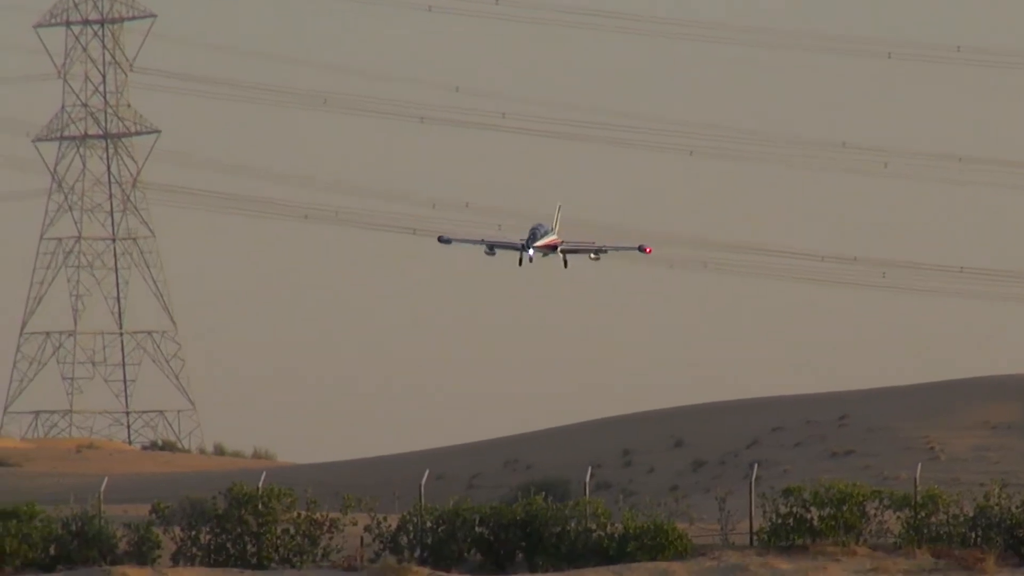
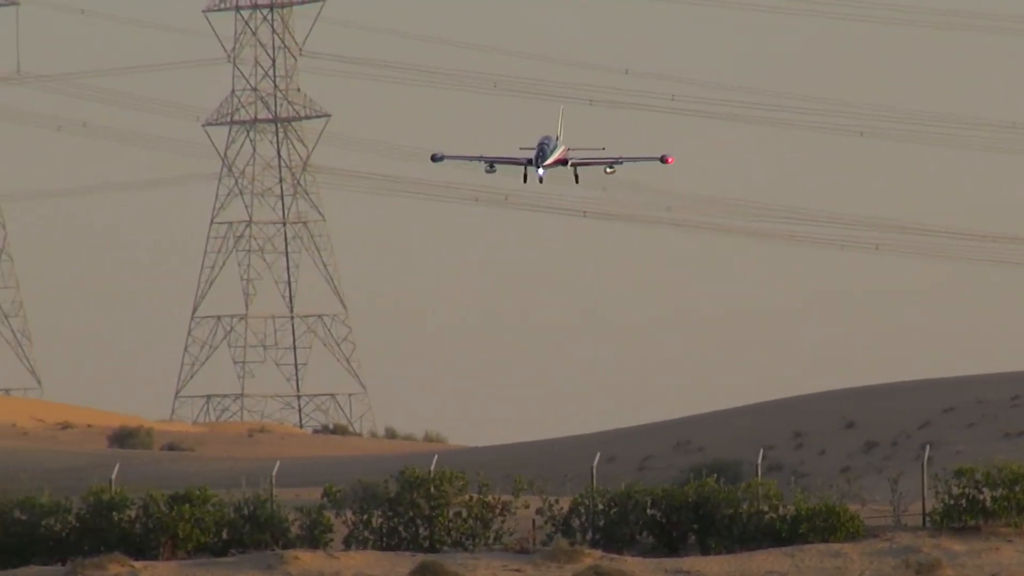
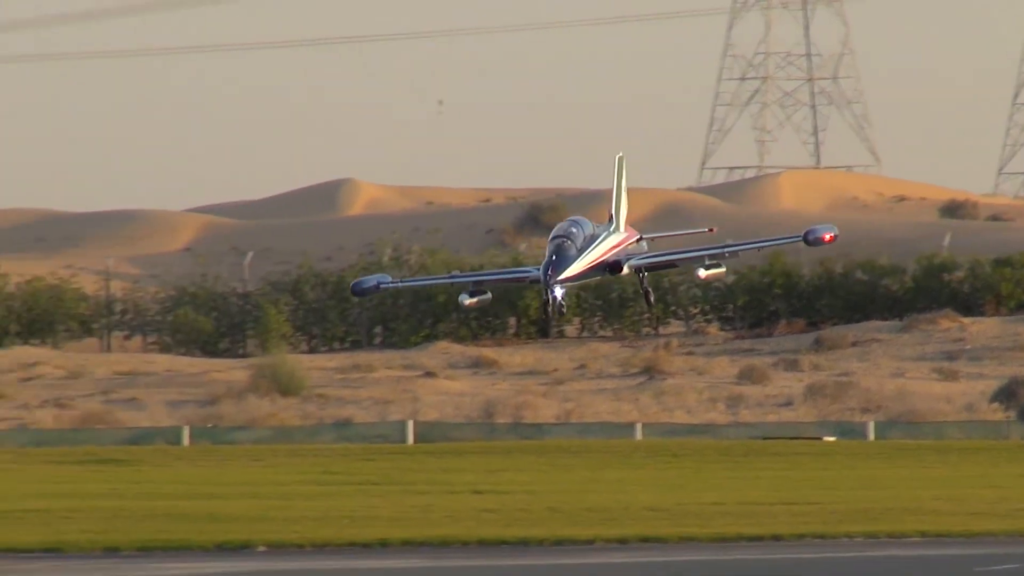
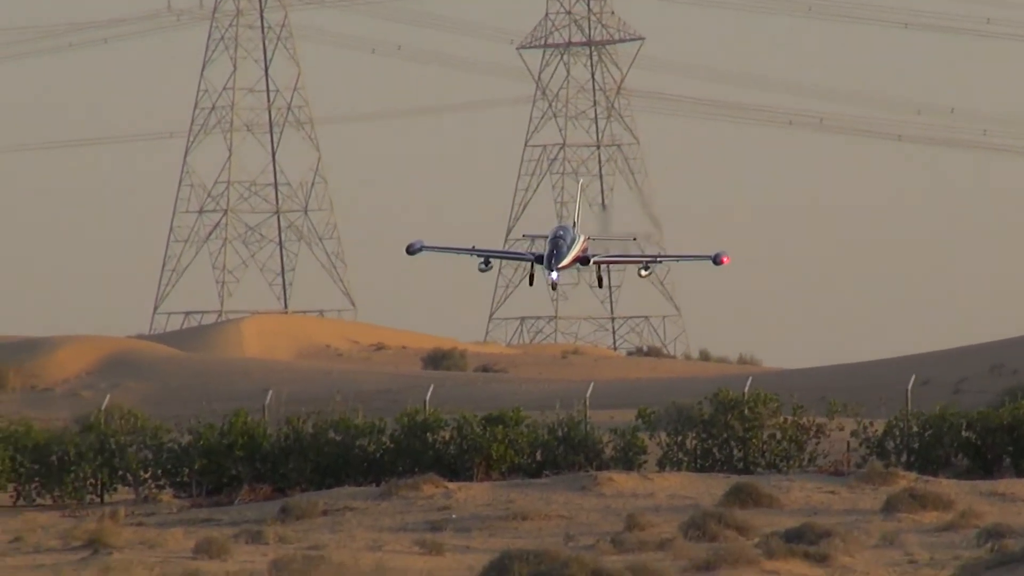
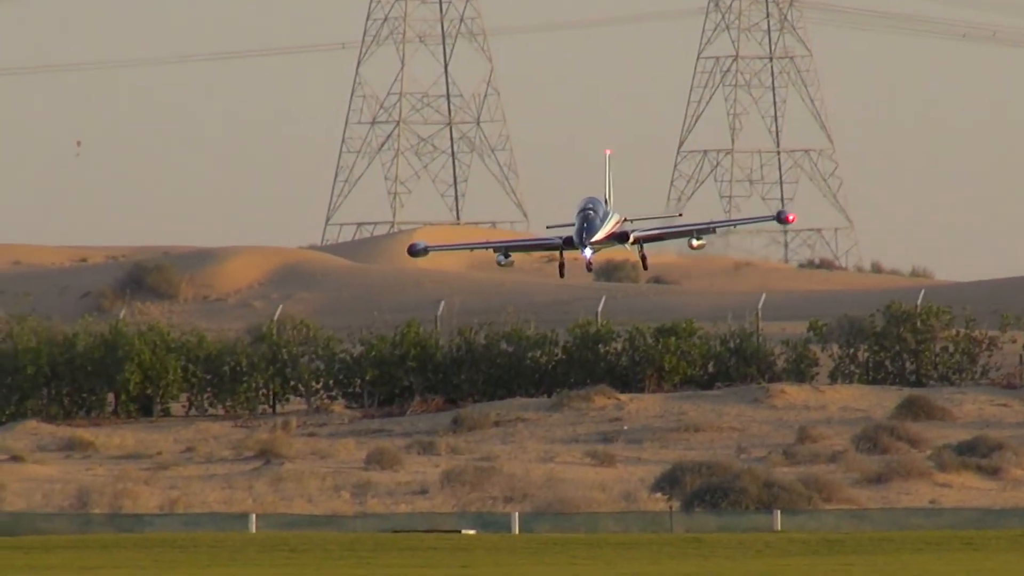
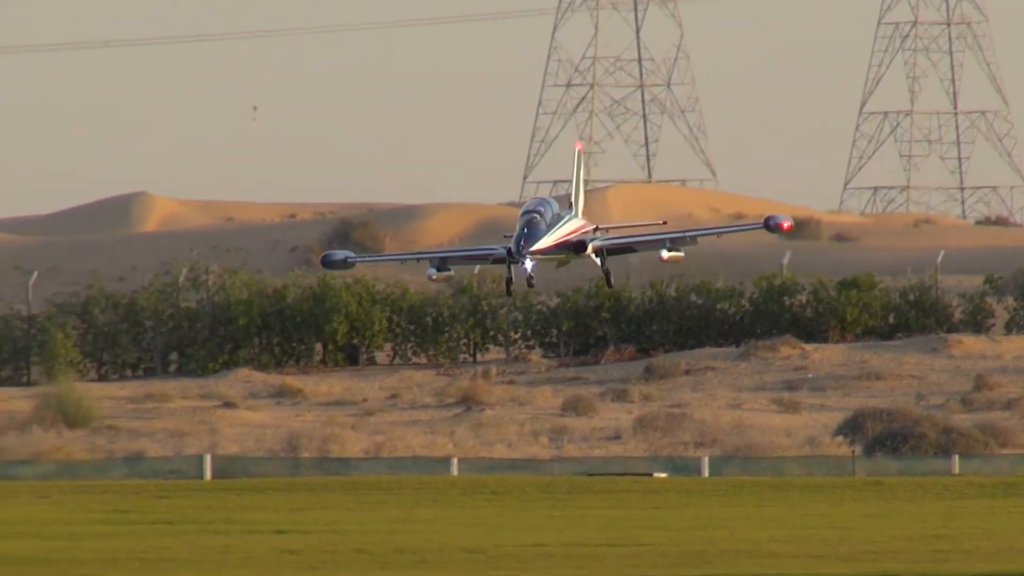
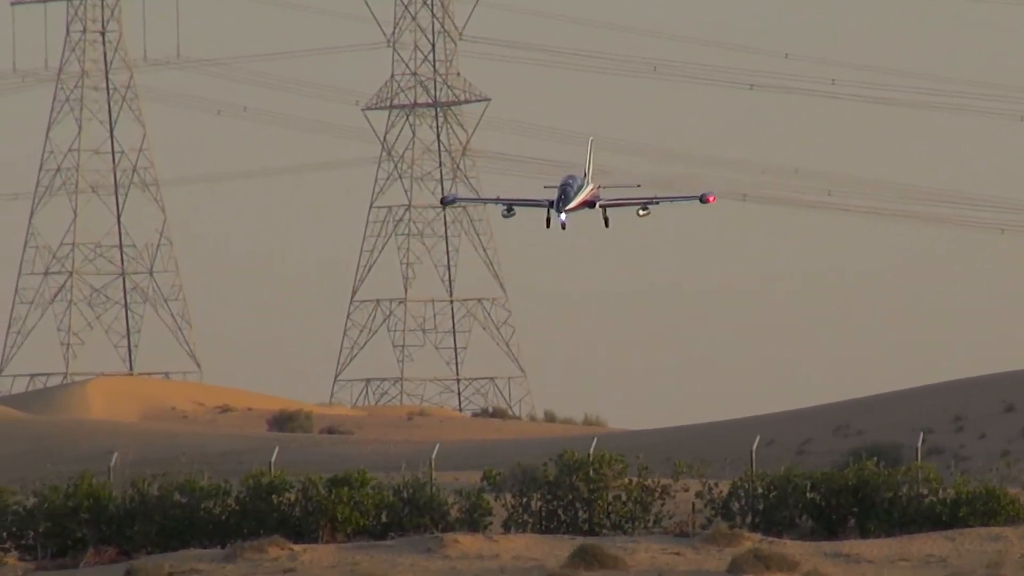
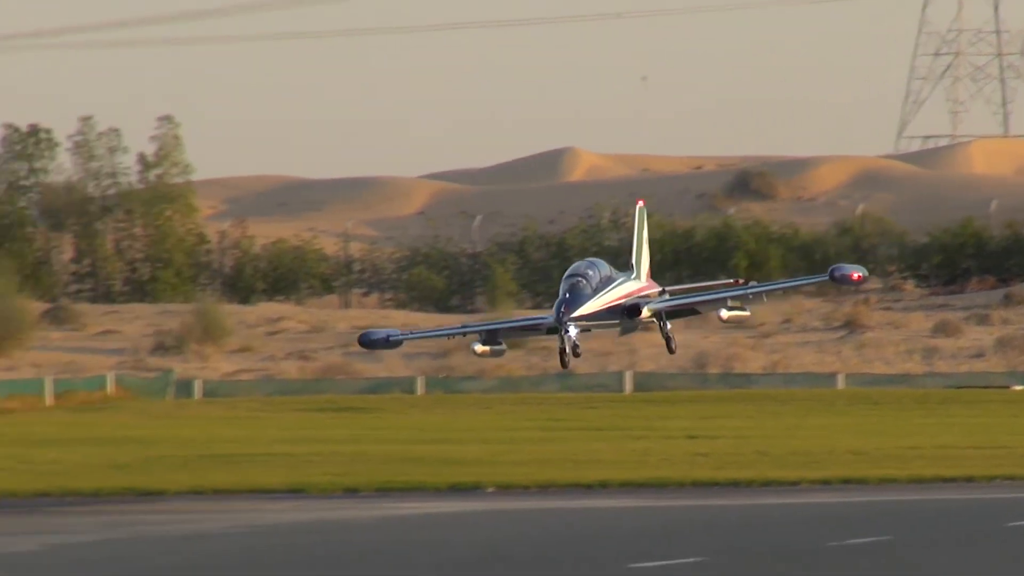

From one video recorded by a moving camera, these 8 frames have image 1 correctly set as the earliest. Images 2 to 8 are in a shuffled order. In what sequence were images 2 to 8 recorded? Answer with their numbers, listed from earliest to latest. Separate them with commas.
2, 7, 4, 5, 6, 3, 8
